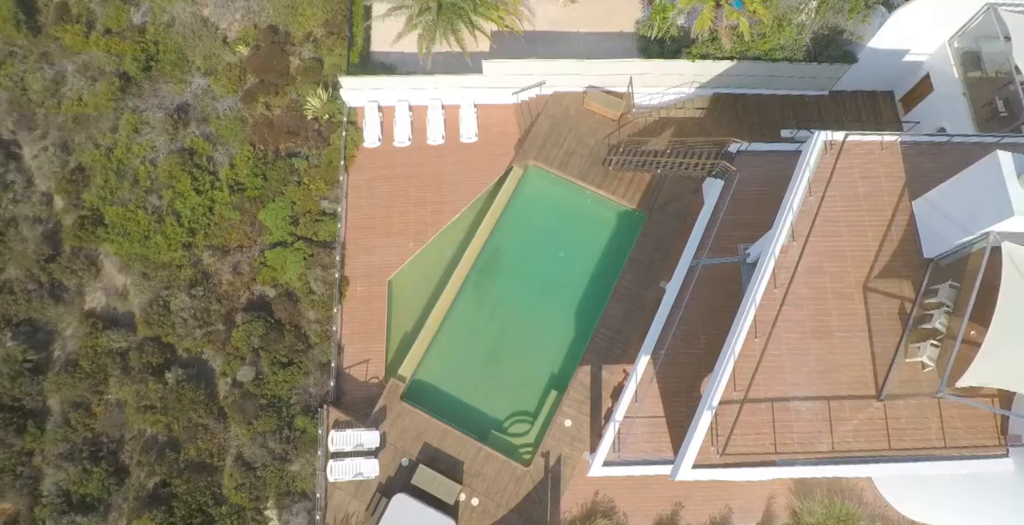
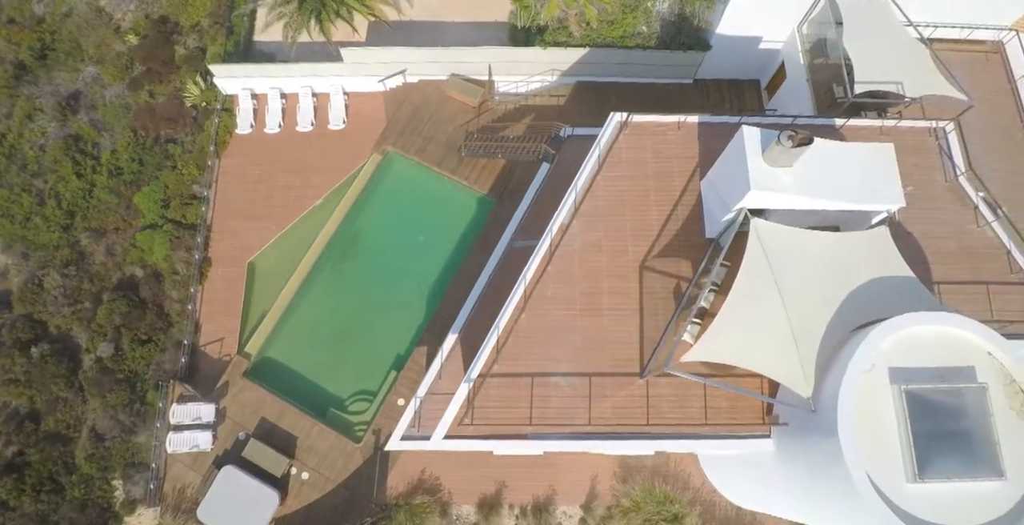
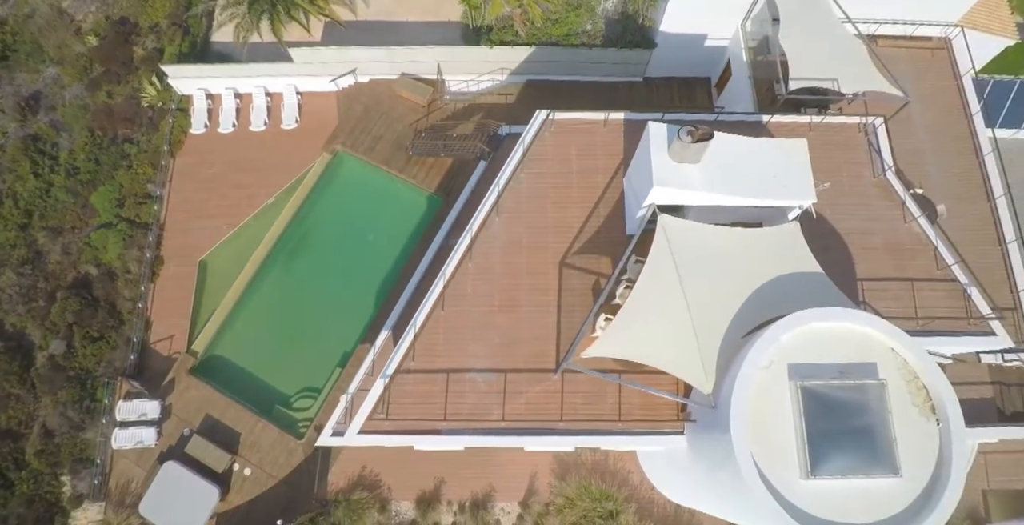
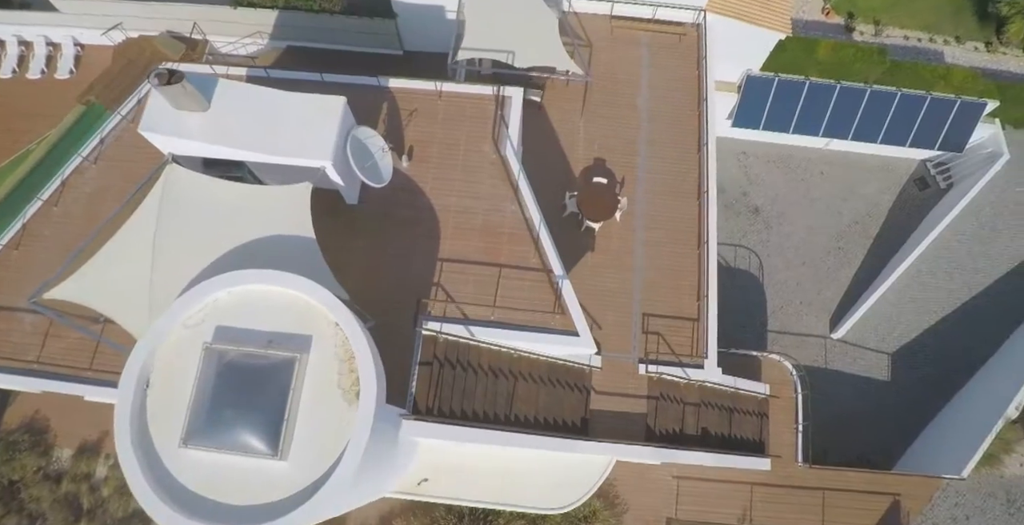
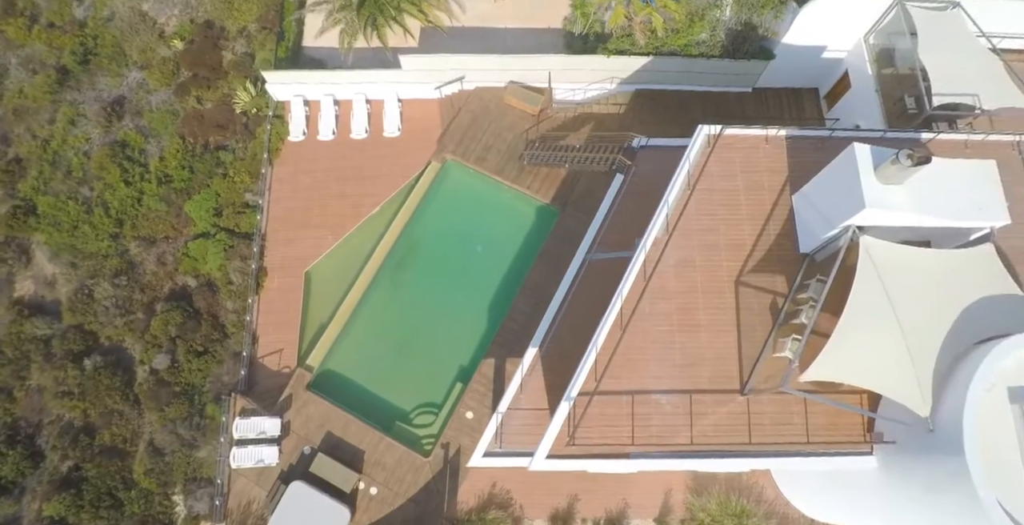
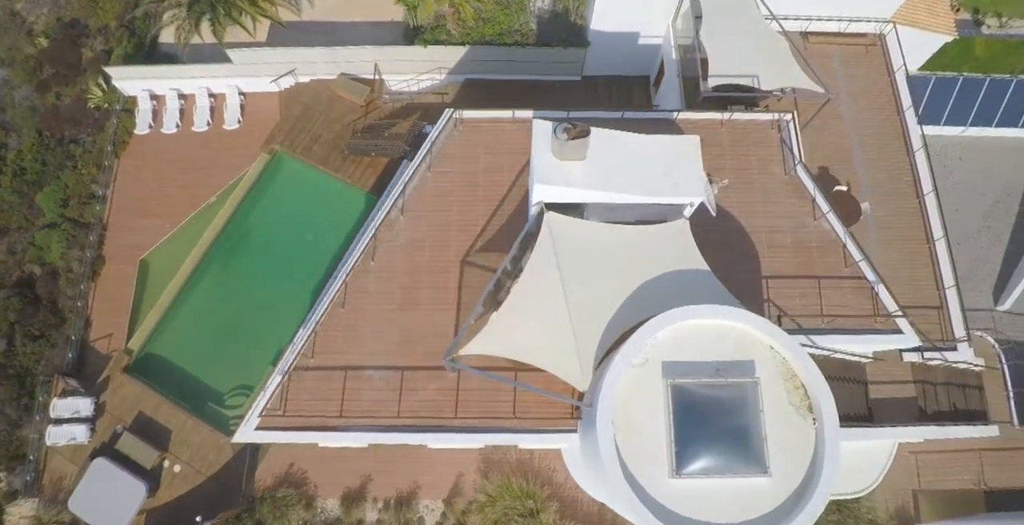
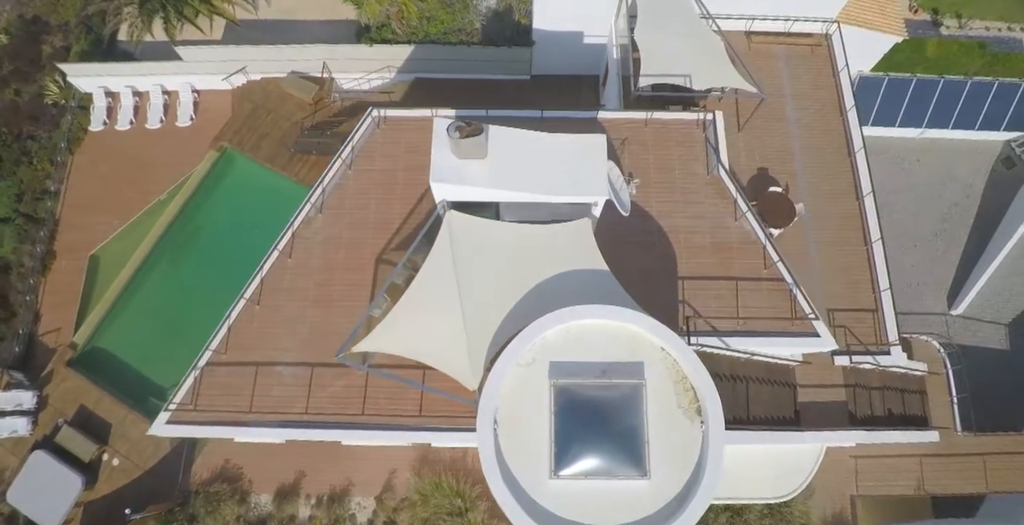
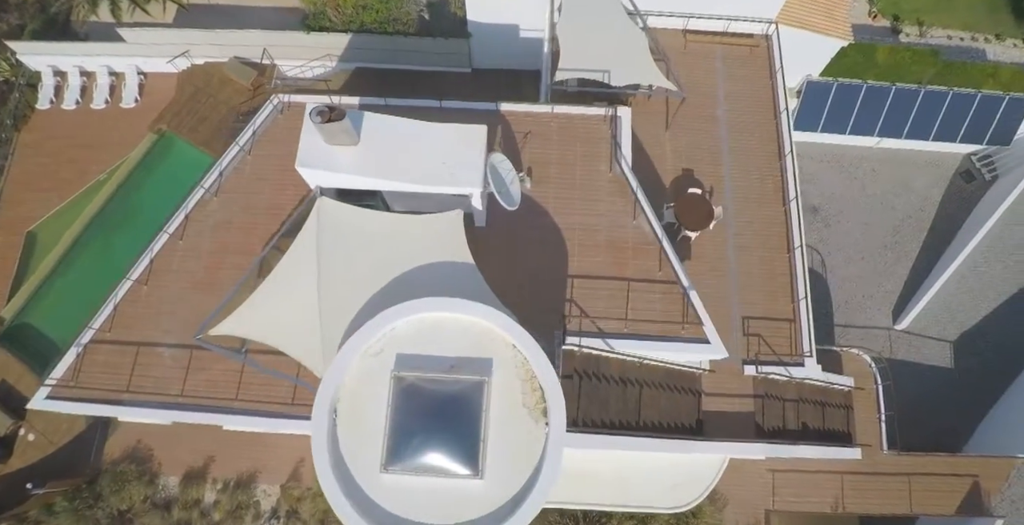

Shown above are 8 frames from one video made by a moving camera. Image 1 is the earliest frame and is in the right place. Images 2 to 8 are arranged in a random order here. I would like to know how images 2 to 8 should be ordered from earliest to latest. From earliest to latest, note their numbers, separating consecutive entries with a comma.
5, 2, 3, 6, 7, 8, 4
